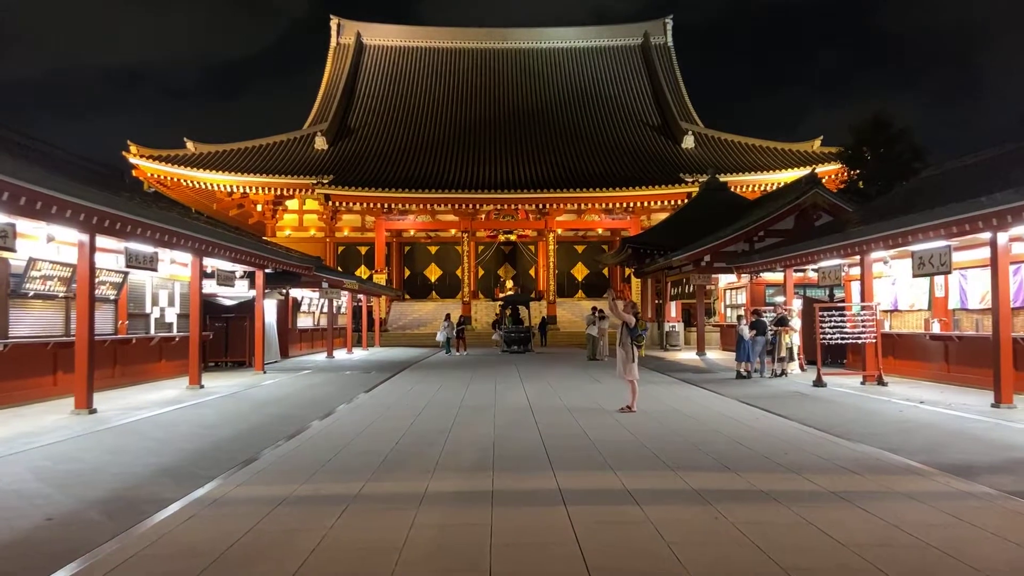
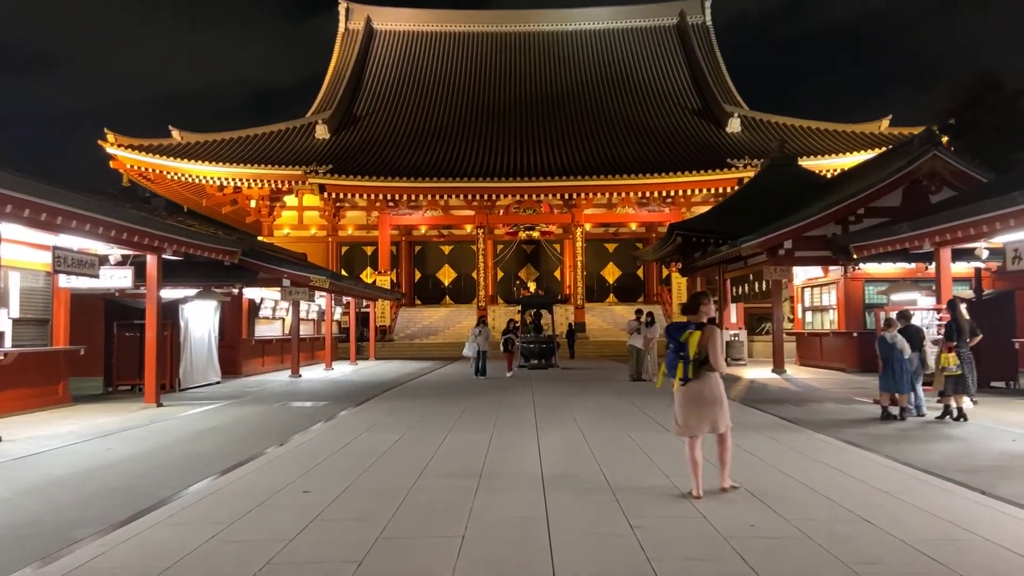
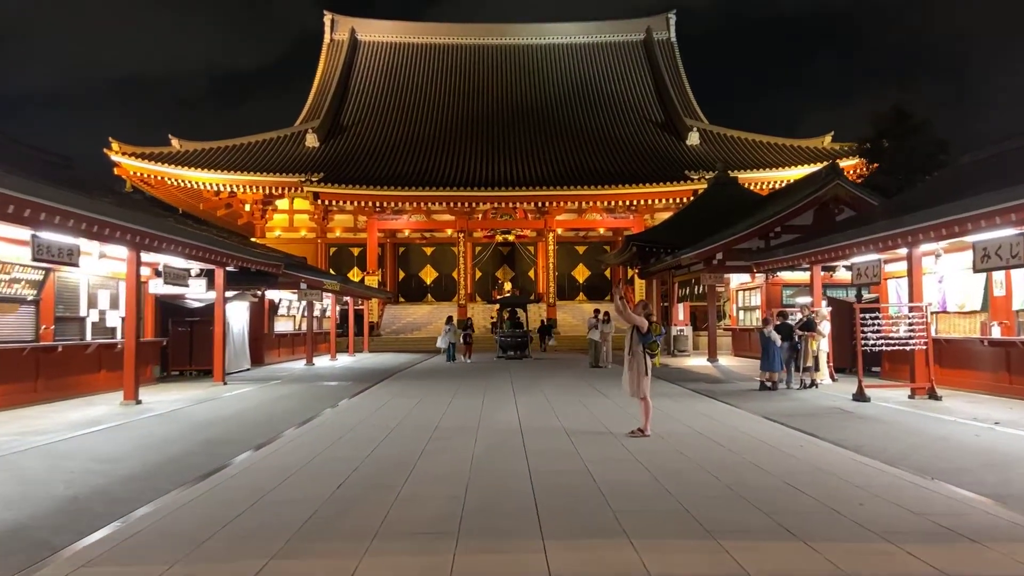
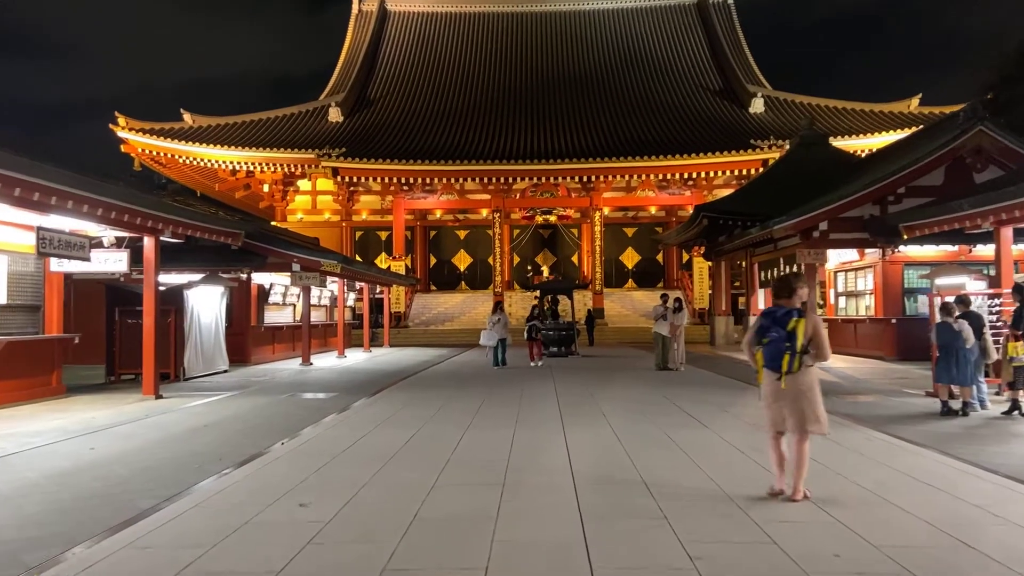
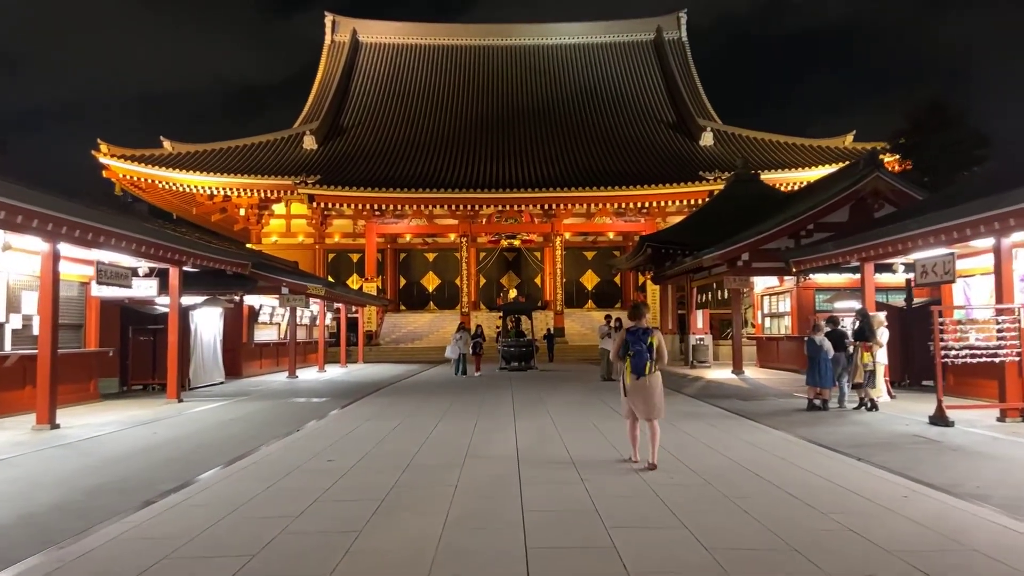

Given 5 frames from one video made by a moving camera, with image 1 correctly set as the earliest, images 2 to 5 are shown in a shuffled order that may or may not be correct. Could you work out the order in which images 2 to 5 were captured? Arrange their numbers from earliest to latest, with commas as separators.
3, 5, 2, 4
